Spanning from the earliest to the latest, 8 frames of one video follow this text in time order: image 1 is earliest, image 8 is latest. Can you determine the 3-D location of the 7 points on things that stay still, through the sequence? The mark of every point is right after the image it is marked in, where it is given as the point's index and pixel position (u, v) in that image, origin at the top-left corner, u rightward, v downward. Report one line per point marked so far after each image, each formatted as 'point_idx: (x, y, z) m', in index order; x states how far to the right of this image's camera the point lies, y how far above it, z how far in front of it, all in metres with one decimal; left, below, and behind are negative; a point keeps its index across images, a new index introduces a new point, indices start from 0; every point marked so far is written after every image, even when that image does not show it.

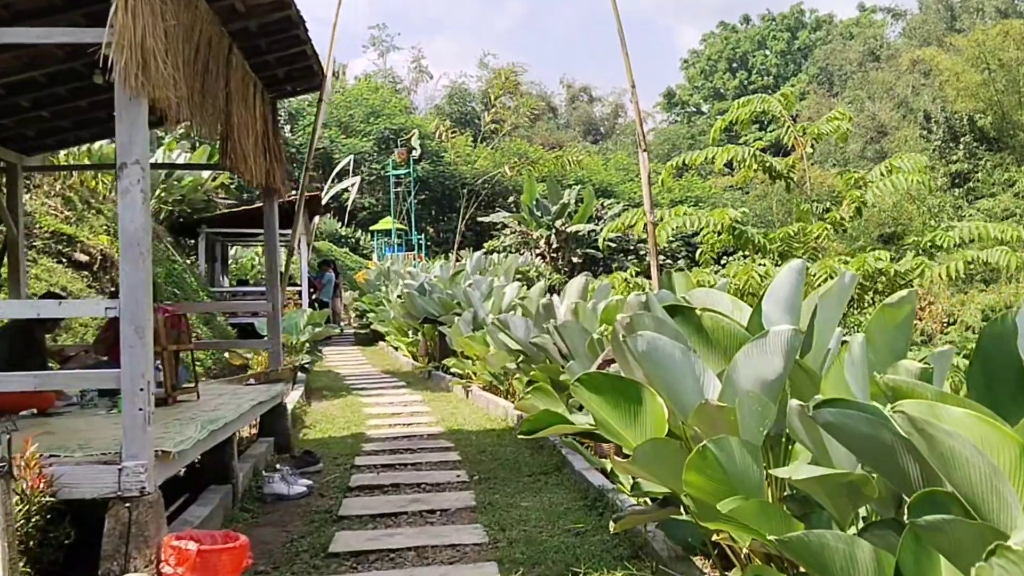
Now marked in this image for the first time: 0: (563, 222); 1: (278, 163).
0: (+0.7, +1.0, +15.8) m
1: (-1.2, +0.7, +4.7) m
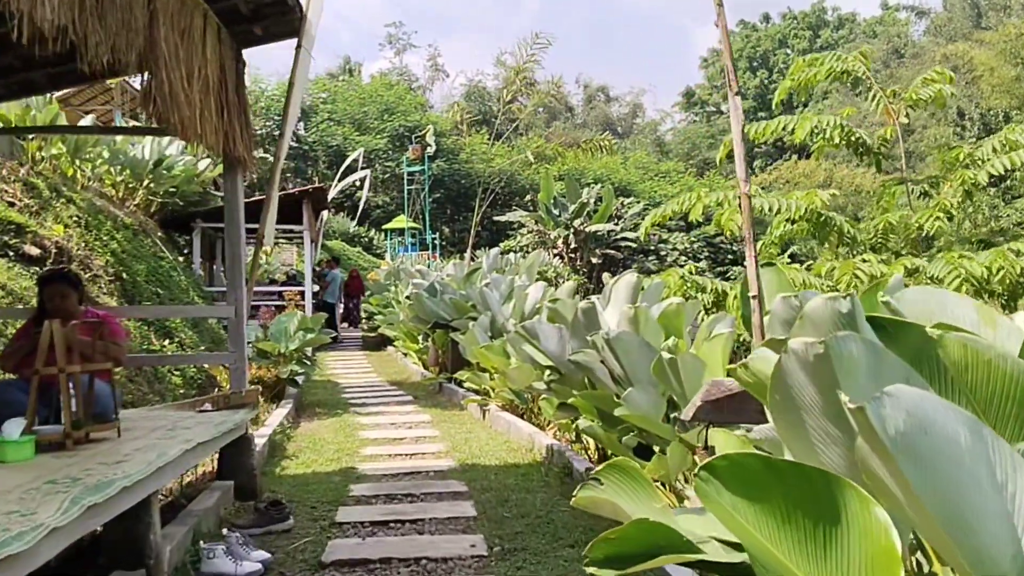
0: (+1.0, +1.0, +14.7) m
1: (-1.1, +0.7, +3.6) m
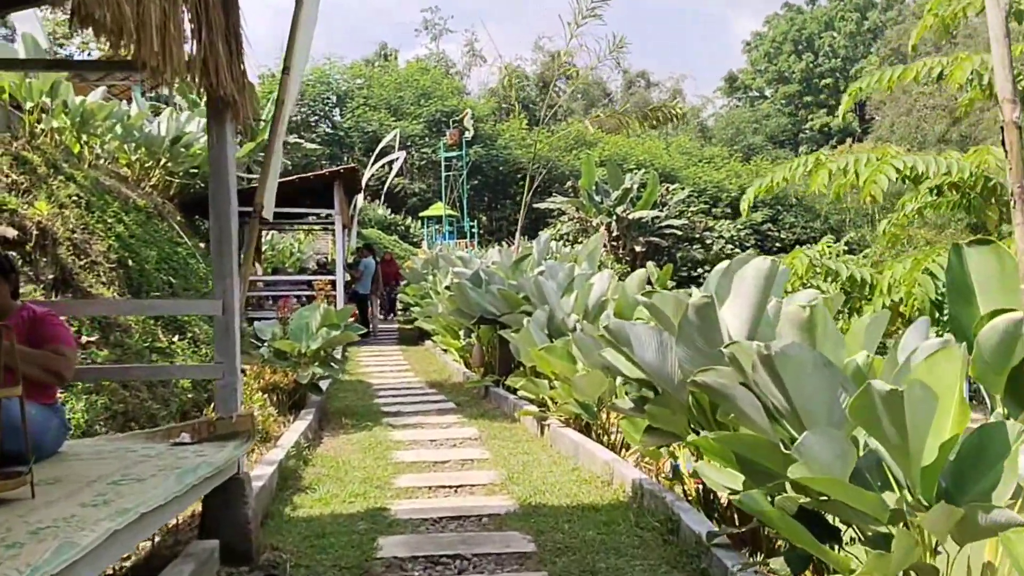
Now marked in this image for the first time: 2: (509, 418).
0: (+1.7, +1.2, +13.6) m
1: (-0.8, +0.7, +2.7) m
2: (0.0, -0.8, +5.2) m
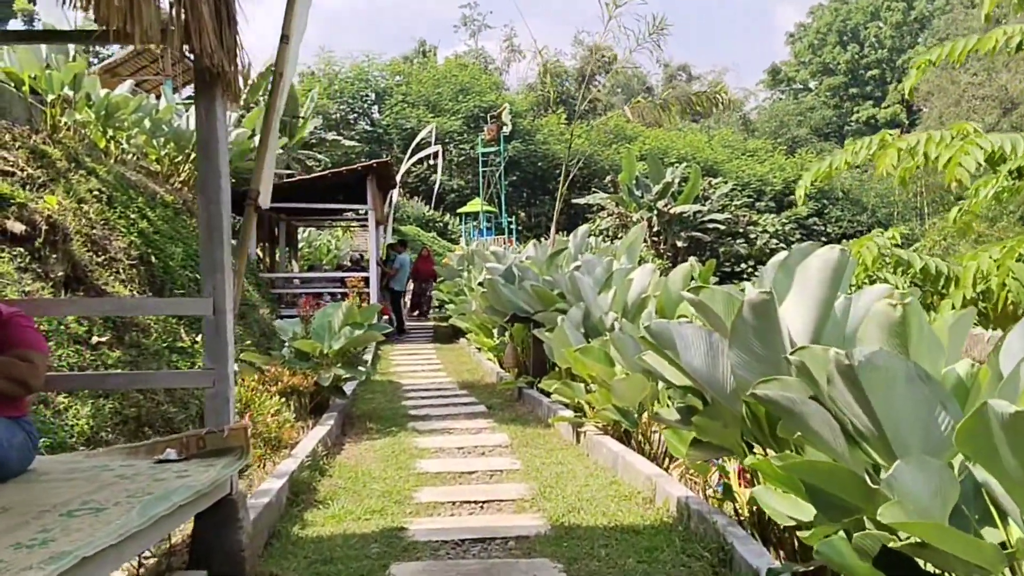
0: (+2.2, +1.2, +13.2) m
1: (-0.8, +0.7, +2.4) m
2: (+0.2, -0.7, +4.9) m
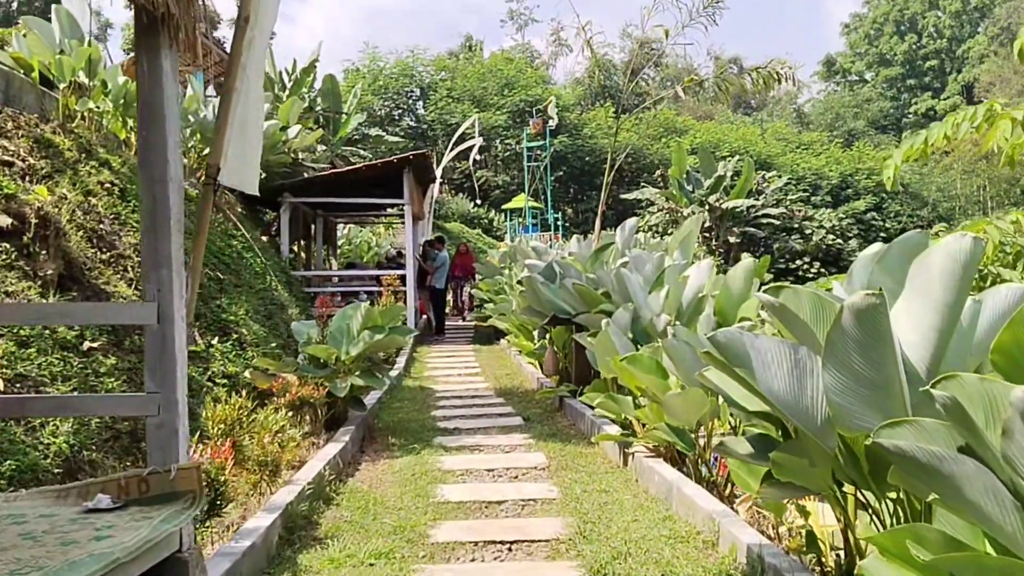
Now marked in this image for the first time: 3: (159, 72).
0: (+2.9, +1.3, +12.5) m
1: (-0.7, +0.7, +1.9) m
2: (+0.4, -0.7, +4.4) m
3: (-0.7, +0.5, +1.9) m
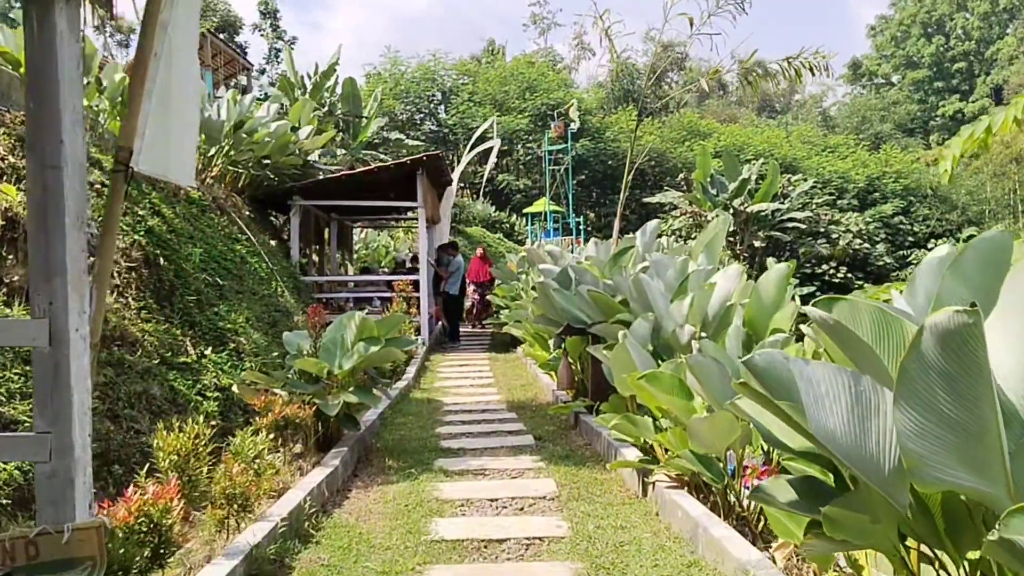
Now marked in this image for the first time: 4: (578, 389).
0: (+3.1, +1.2, +12.1) m
1: (-0.7, +0.7, +1.5) m
2: (+0.4, -0.8, +3.9) m
3: (-0.8, +0.4, +1.5) m
4: (+0.4, -0.6, +5.4) m
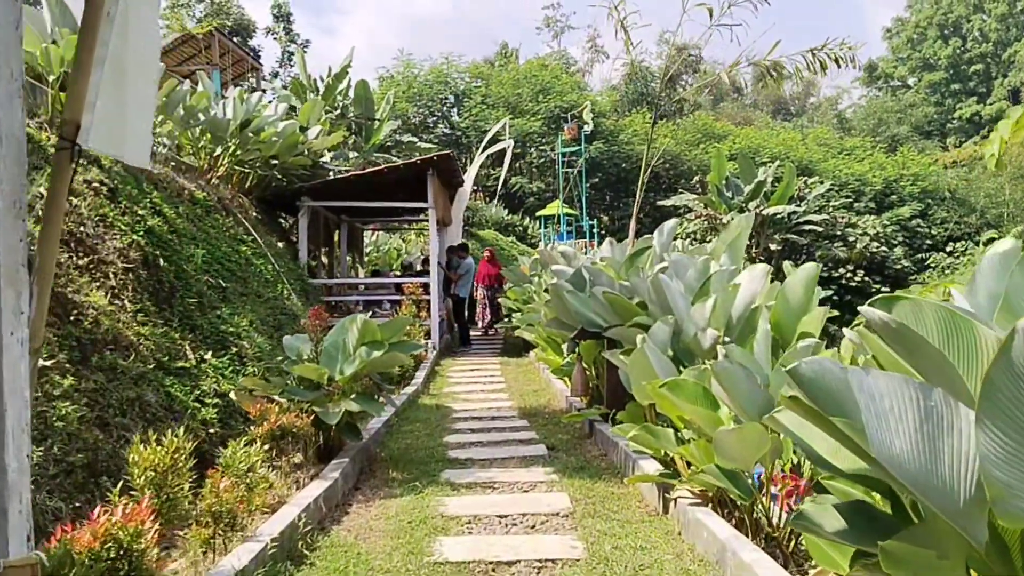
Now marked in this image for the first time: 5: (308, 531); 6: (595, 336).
0: (+3.3, +1.1, +11.8) m
1: (-0.7, +0.7, +1.3) m
2: (+0.4, -0.8, +3.7) m
3: (-0.8, +0.4, +1.3) m
4: (+0.5, -0.6, +5.2) m
5: (-0.7, -0.8, +2.9) m
6: (+0.4, -0.2, +4.7) m
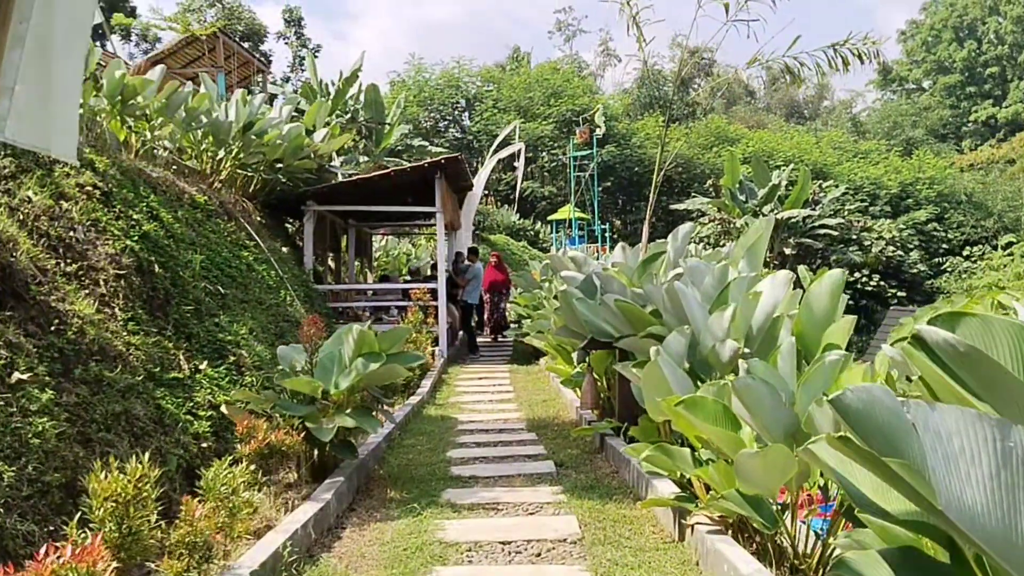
0: (+3.4, +1.1, +11.5) m
1: (-0.7, +0.7, +1.1) m
2: (+0.5, -0.8, +3.5) m
3: (-0.8, +0.4, +1.1) m
4: (+0.5, -0.7, +4.9) m
5: (-0.6, -0.8, +2.6) m
6: (+0.5, -0.3, +4.5) m
